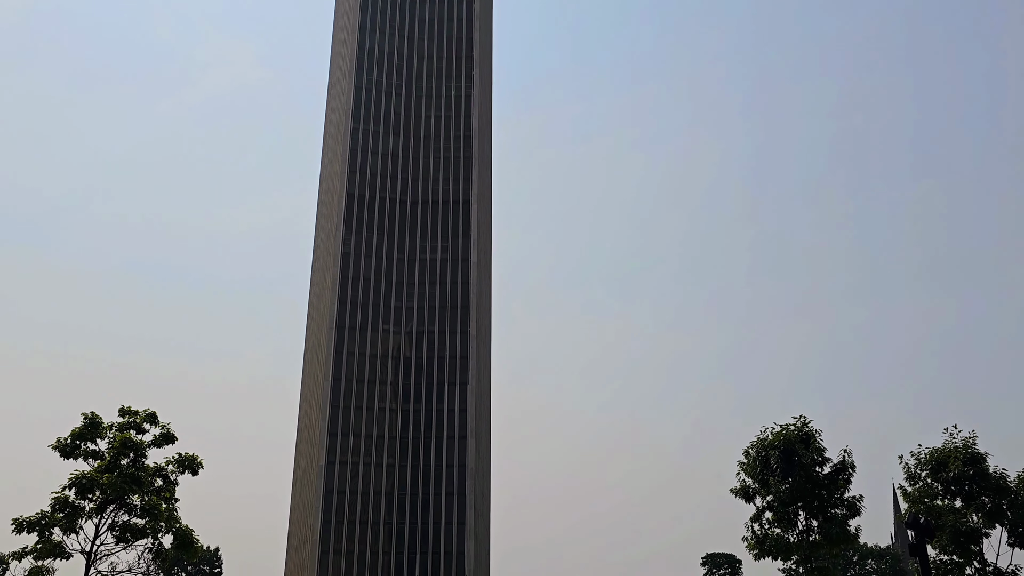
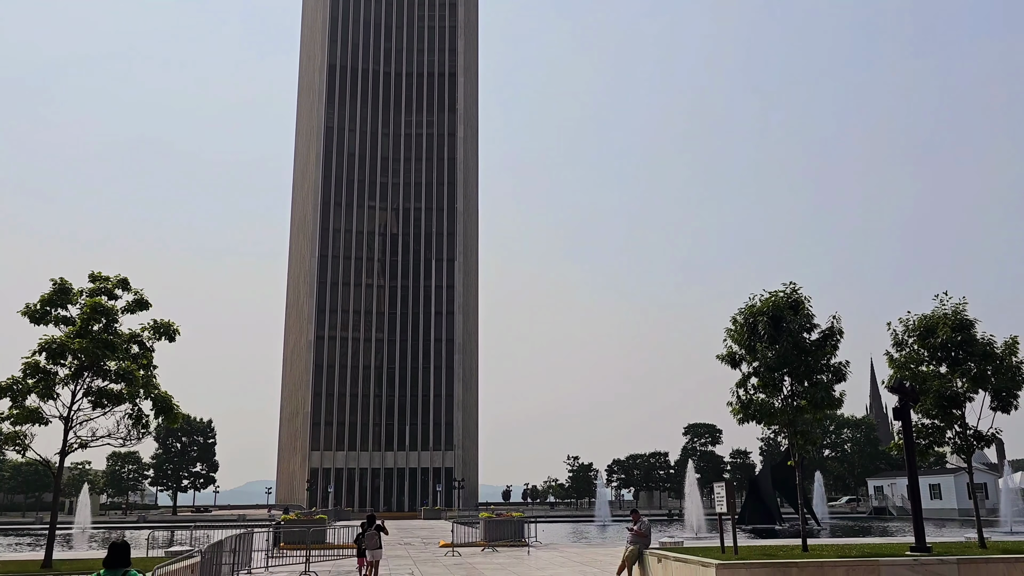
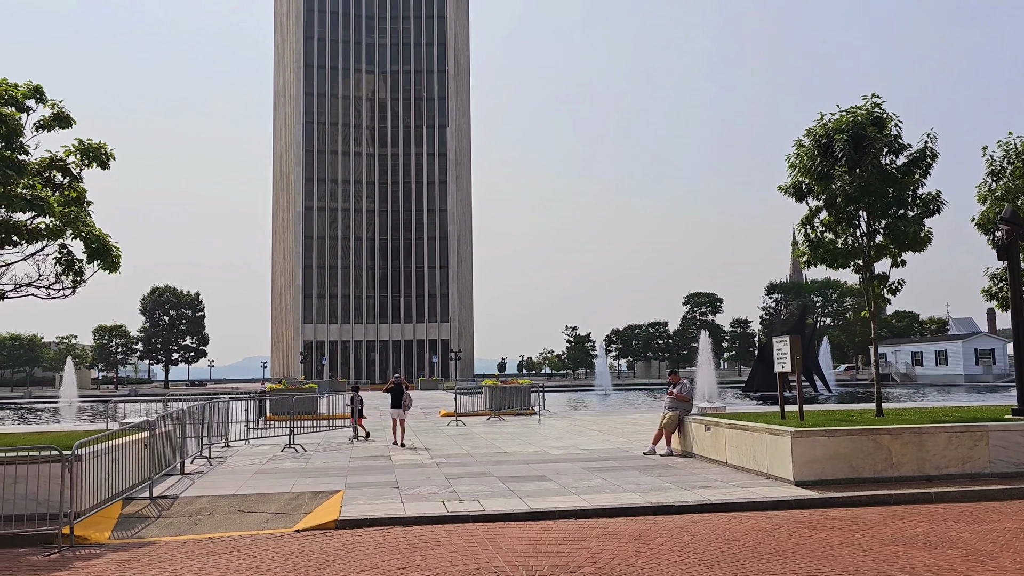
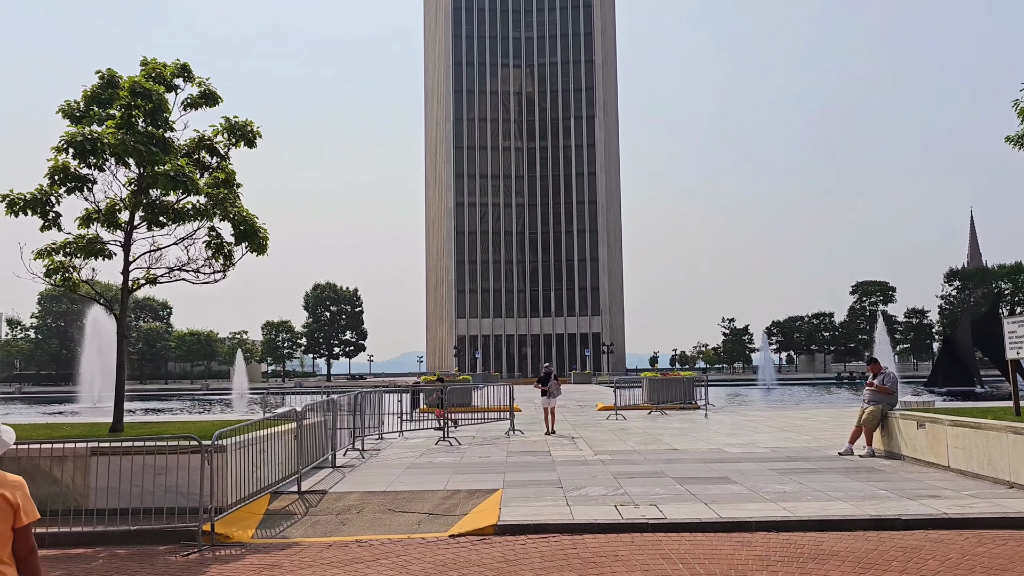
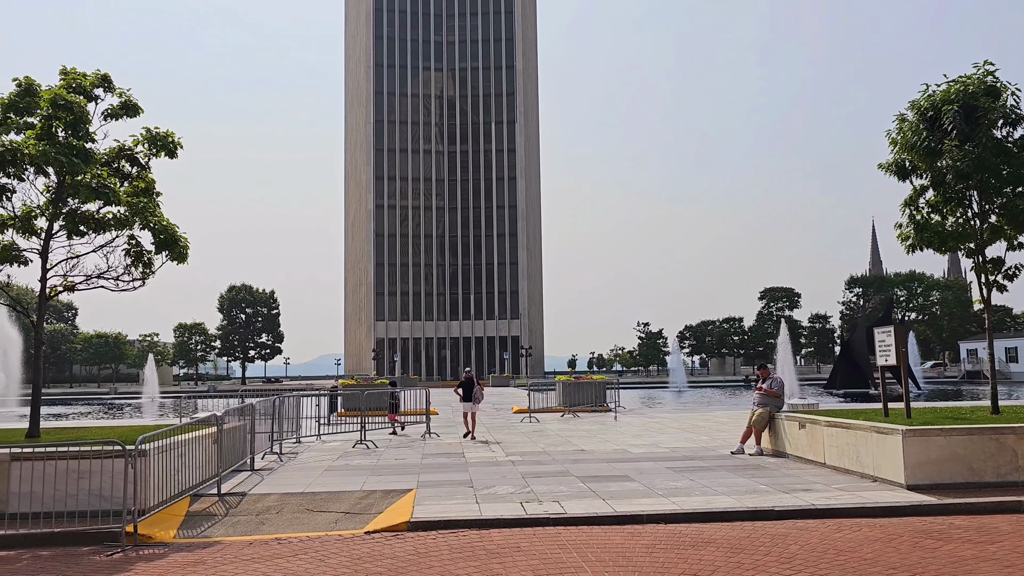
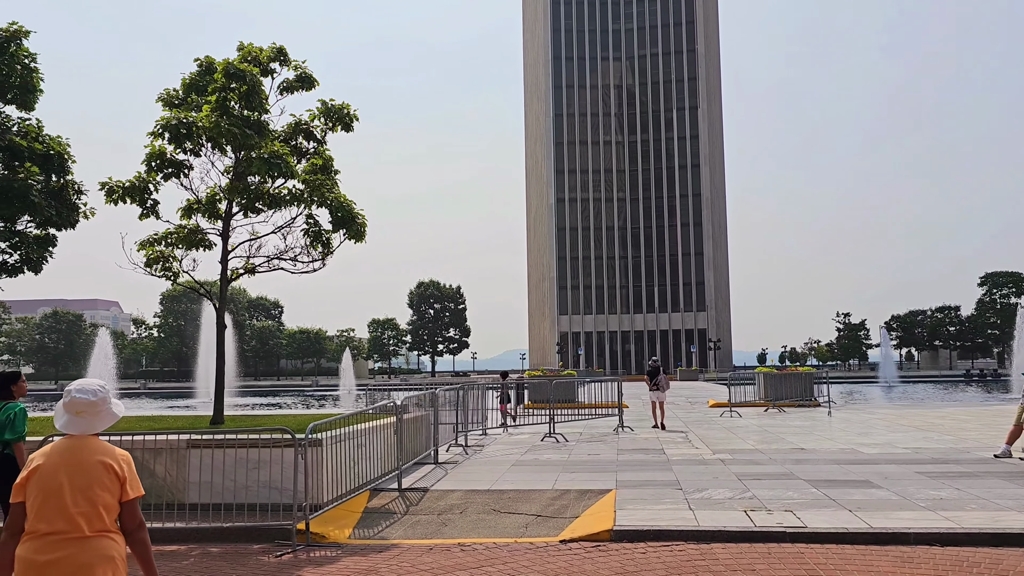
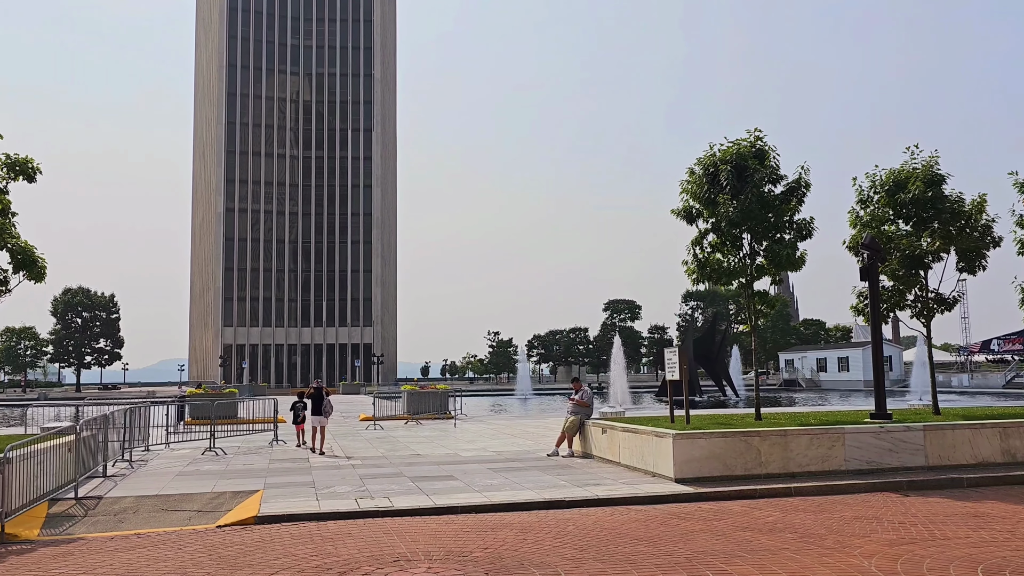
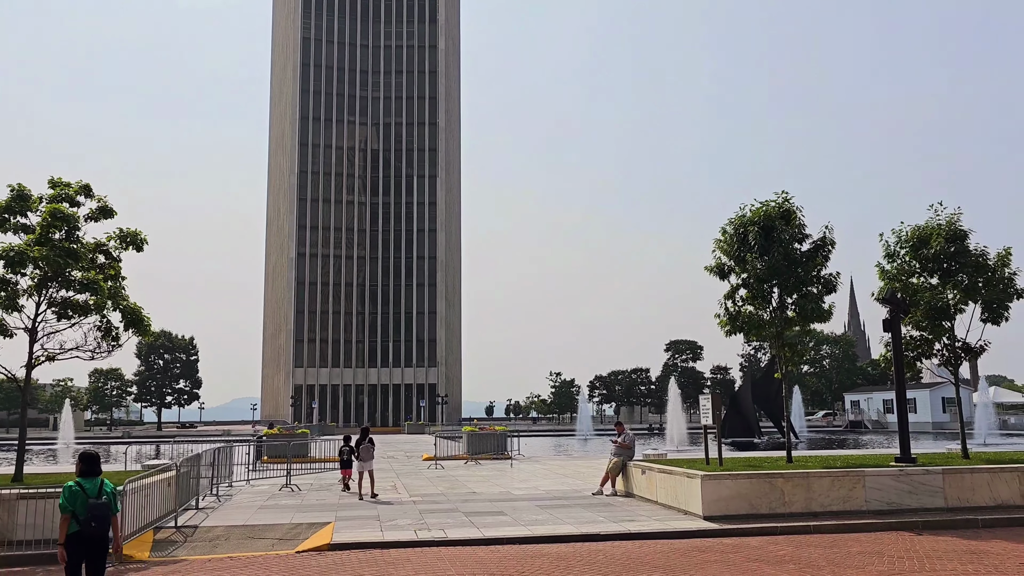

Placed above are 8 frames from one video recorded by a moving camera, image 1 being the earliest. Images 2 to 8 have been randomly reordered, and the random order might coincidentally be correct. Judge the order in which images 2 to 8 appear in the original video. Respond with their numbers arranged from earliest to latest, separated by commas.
2, 8, 7, 3, 5, 4, 6
